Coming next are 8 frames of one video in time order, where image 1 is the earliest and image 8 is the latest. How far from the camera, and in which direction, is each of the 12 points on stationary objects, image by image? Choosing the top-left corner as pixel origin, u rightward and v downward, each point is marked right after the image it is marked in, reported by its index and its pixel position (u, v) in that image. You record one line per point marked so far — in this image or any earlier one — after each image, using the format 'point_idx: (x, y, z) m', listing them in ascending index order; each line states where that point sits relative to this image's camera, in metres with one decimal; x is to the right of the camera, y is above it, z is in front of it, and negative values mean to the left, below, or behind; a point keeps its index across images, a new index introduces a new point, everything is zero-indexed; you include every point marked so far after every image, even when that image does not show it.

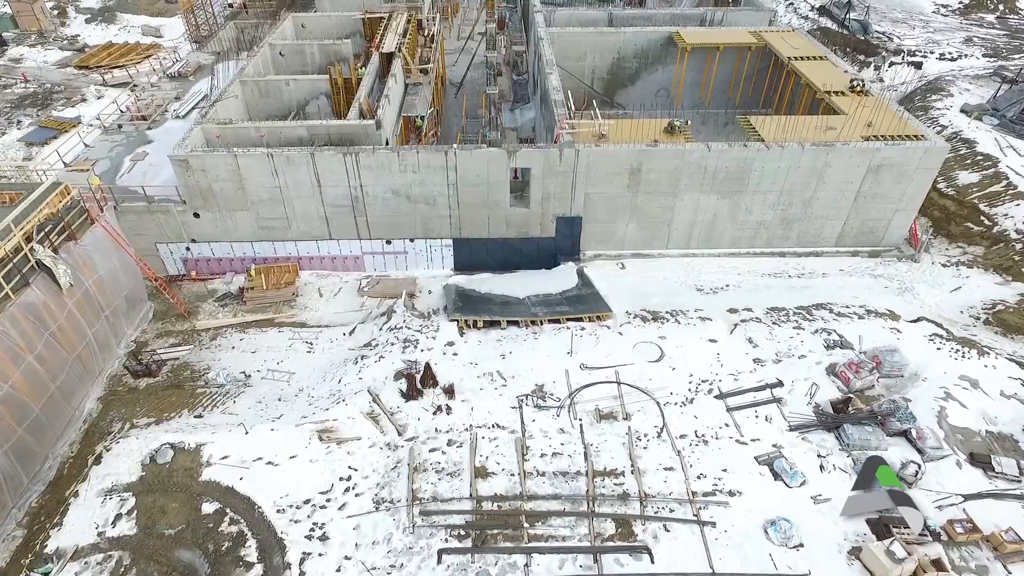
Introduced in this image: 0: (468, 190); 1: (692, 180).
0: (-1.1, +2.5, +15.9) m
1: (+4.6, +2.7, +15.9) m
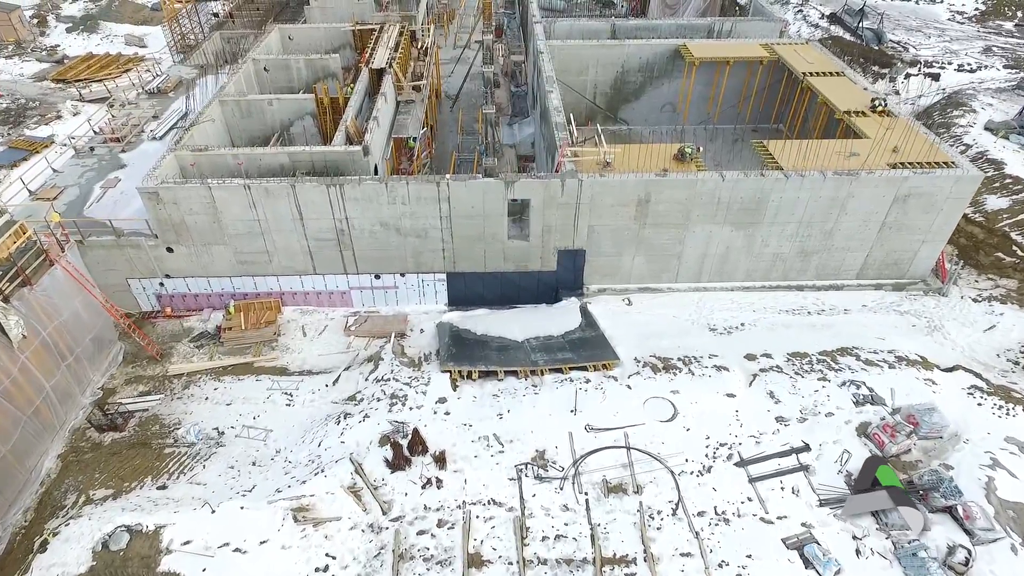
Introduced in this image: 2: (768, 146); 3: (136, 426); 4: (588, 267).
0: (-1.2, +1.5, +14.7) m
1: (+4.5, +1.8, +14.7) m
2: (+6.3, +3.5, +15.2) m
3: (-7.9, -2.9, +13.0) m
4: (+1.9, +0.5, +15.6) m
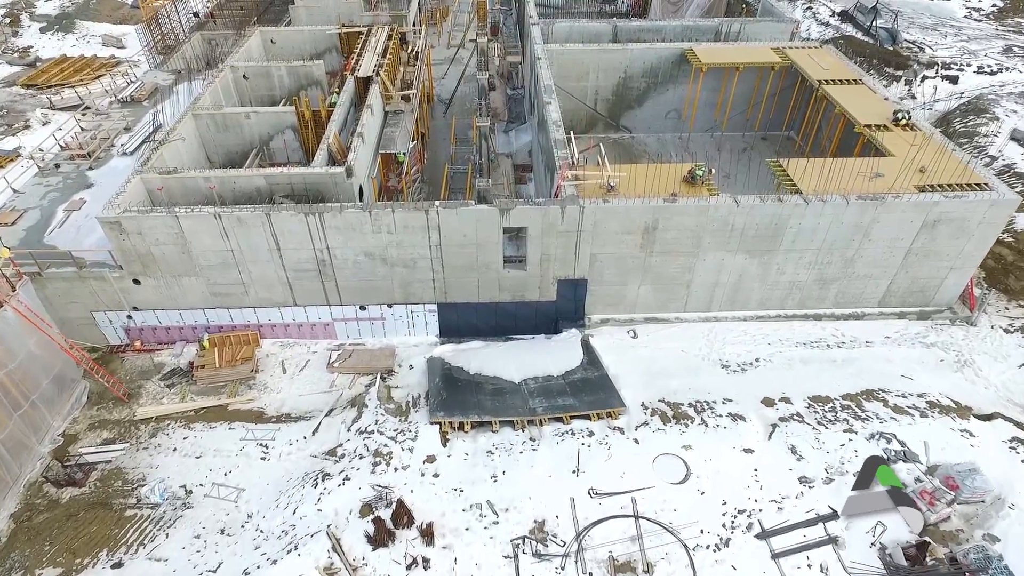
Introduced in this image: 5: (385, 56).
0: (-1.3, +0.8, +13.5) m
1: (+4.4, +1.1, +13.5) m
2: (+6.2, +2.7, +14.0) m
3: (-7.9, -3.7, +11.9) m
4: (+1.8, -0.2, +14.5) m
5: (-4.0, +7.3, +19.7) m
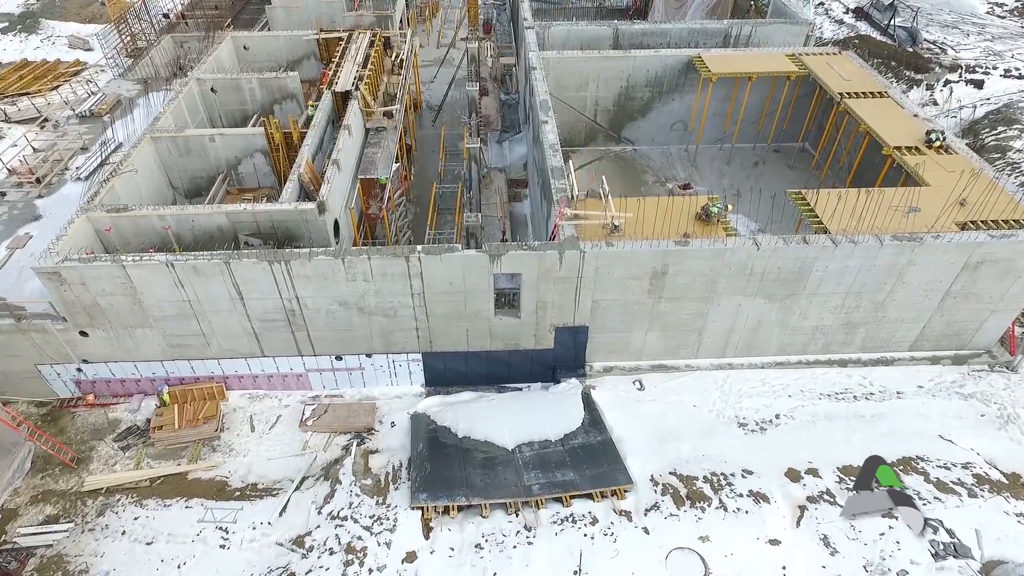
0: (-1.4, -0.2, +12.1) m
1: (+4.3, +0.1, +12.1) m
2: (+6.0, +1.8, +12.5) m
3: (-8.1, -4.8, +10.5) m
4: (+1.7, -1.2, +13.1) m
5: (-4.2, +6.4, +18.1) m
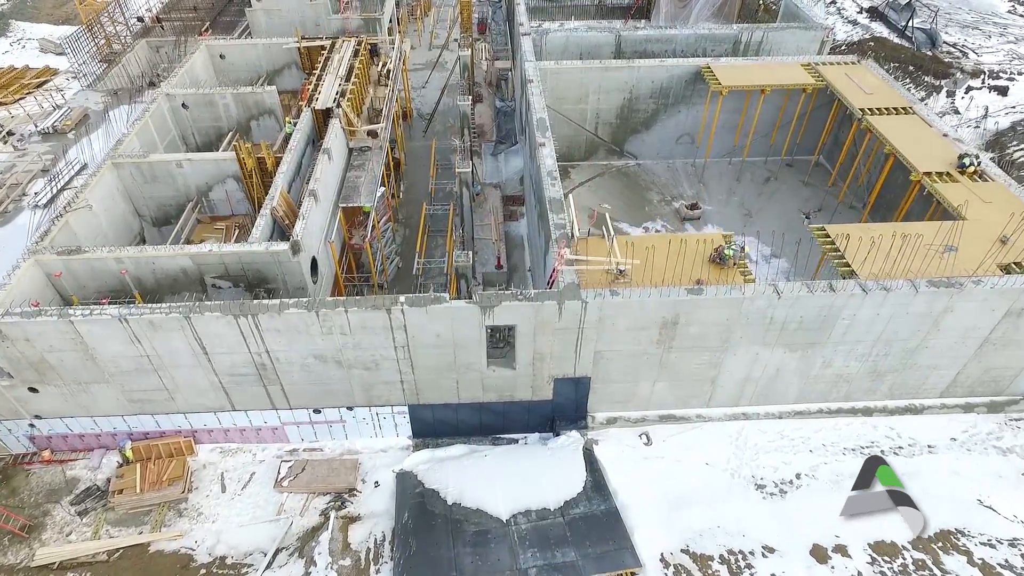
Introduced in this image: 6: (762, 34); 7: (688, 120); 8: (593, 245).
0: (-1.5, -1.1, +10.9) m
1: (+4.2, -0.8, +10.9) m
2: (+5.9, +0.9, +11.4) m
3: (-8.1, -5.7, +9.4) m
4: (+1.6, -2.0, +11.9) m
5: (-4.4, +5.6, +16.8) m
6: (+7.5, +7.6, +18.8) m
7: (+5.2, +4.9, +18.3) m
8: (+1.5, +0.8, +11.2) m
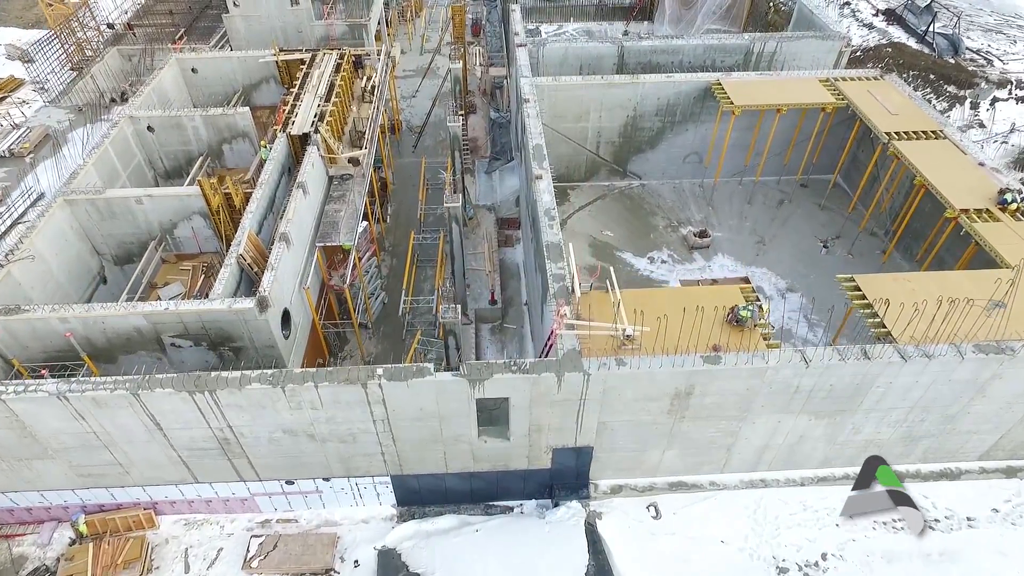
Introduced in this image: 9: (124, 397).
0: (-1.6, -2.1, +9.7) m
1: (+4.0, -1.8, +9.7) m
2: (+5.8, 0.0, +10.1) m
3: (-8.2, -6.8, +8.3) m
4: (+1.4, -3.0, +10.7) m
5: (-4.5, +4.7, +15.5) m
6: (+7.4, +6.8, +17.4) m
7: (+5.0, +4.1, +17.0) m
8: (+1.3, -0.2, +10.0) m
9: (-5.5, -1.6, +8.8) m
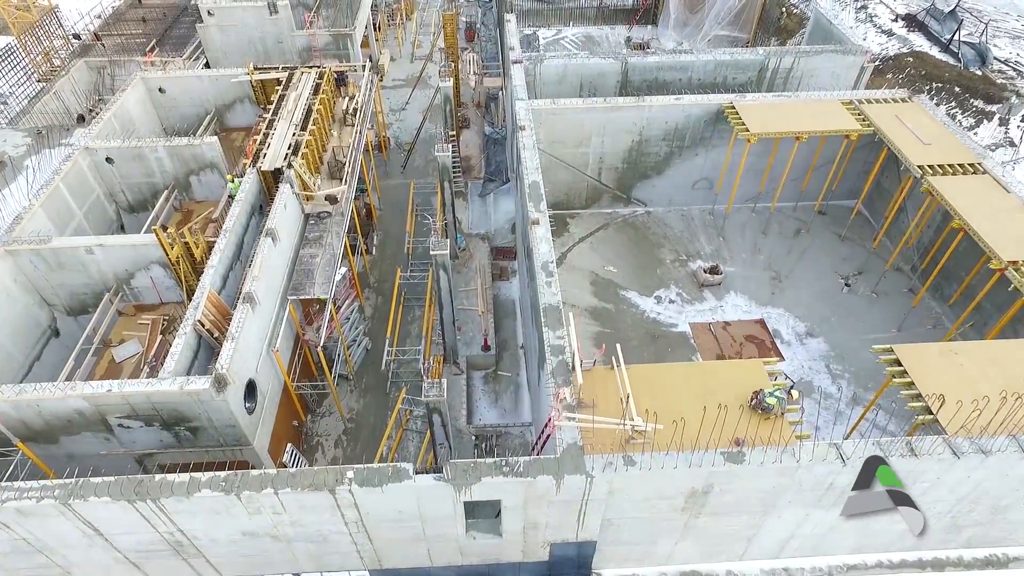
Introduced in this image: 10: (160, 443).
0: (-1.7, -3.2, +8.5) m
1: (+3.9, -2.9, +8.5) m
2: (+5.7, -1.1, +8.9) m
3: (-8.3, -7.9, +7.2) m
4: (+1.3, -4.1, +9.5) m
5: (-4.6, +3.7, +14.1) m
6: (+7.2, +5.9, +16.0) m
7: (+4.9, +3.1, +15.7) m
8: (+1.2, -1.3, +8.8) m
9: (-5.6, -2.7, +7.6) m
10: (-5.5, -2.4, +9.8) m
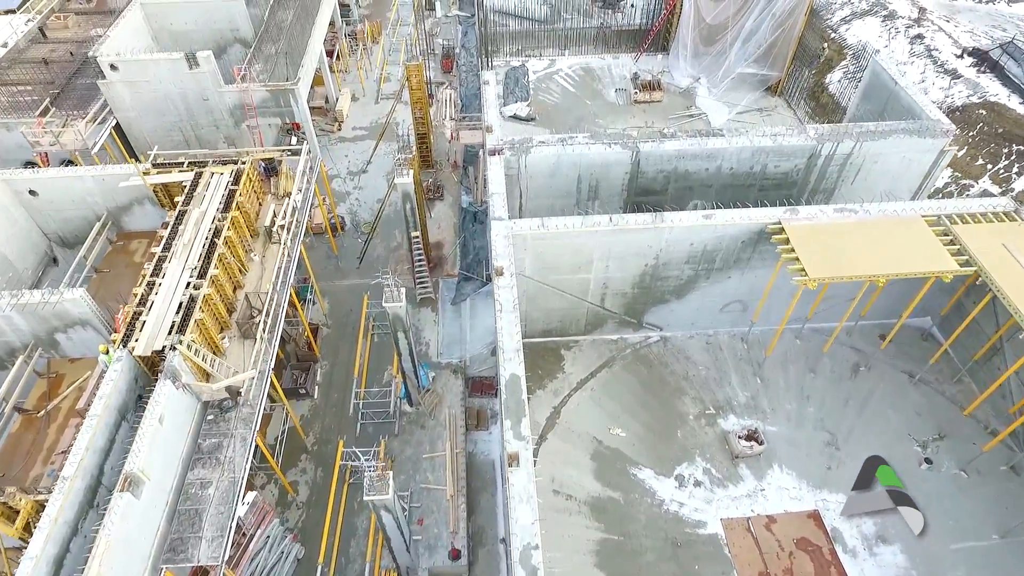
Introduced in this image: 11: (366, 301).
0: (-2.1, -6.8, +5.2) m
1: (+3.6, -6.3, +5.2) m
2: (+5.3, -4.6, +5.5) m
3: (-8.6, -11.6, +4.1) m
4: (+1.0, -7.6, +6.3) m
5: (-5.1, +0.4, +10.5) m
6: (+6.8, +2.8, +12.3) m
7: (+4.5, 0.0, +12.1) m
8: (+0.8, -4.8, +5.4) m
9: (-6.0, -6.3, +4.3) m
10: (-5.9, -5.9, +6.5) m
11: (-3.3, -0.2, +14.4) m
